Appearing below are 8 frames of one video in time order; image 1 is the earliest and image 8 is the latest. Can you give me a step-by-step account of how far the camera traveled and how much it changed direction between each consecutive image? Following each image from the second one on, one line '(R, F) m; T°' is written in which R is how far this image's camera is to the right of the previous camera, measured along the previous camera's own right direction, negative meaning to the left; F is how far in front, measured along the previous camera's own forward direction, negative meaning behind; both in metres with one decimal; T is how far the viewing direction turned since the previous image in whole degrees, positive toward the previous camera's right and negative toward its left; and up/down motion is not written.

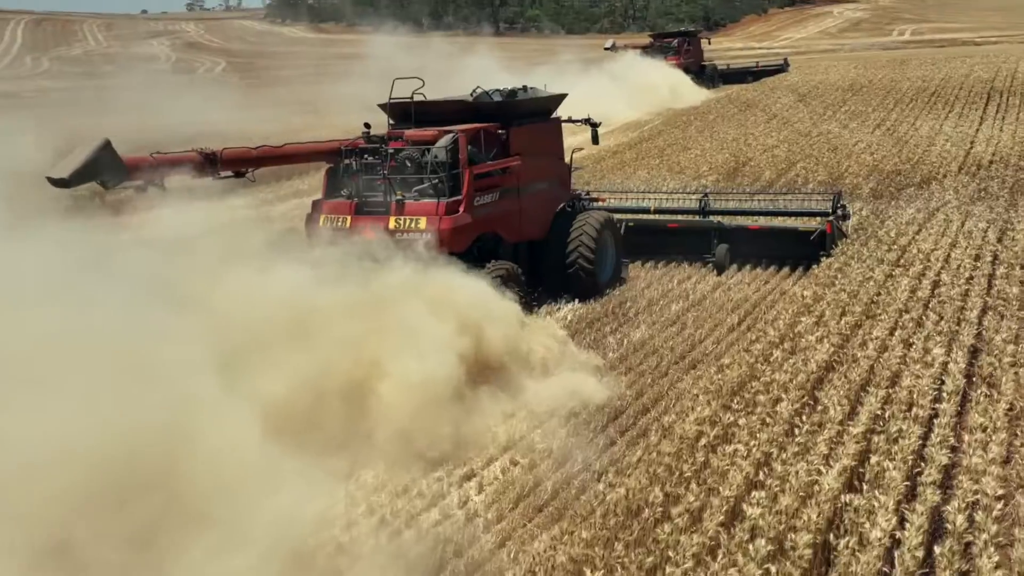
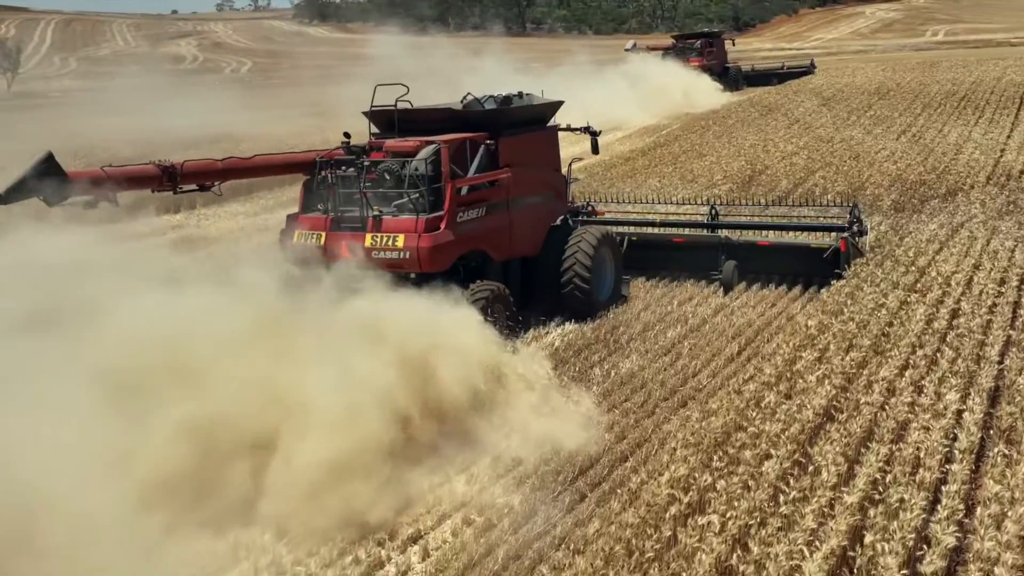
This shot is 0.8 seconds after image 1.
(+0.3, +0.6) m; -2°
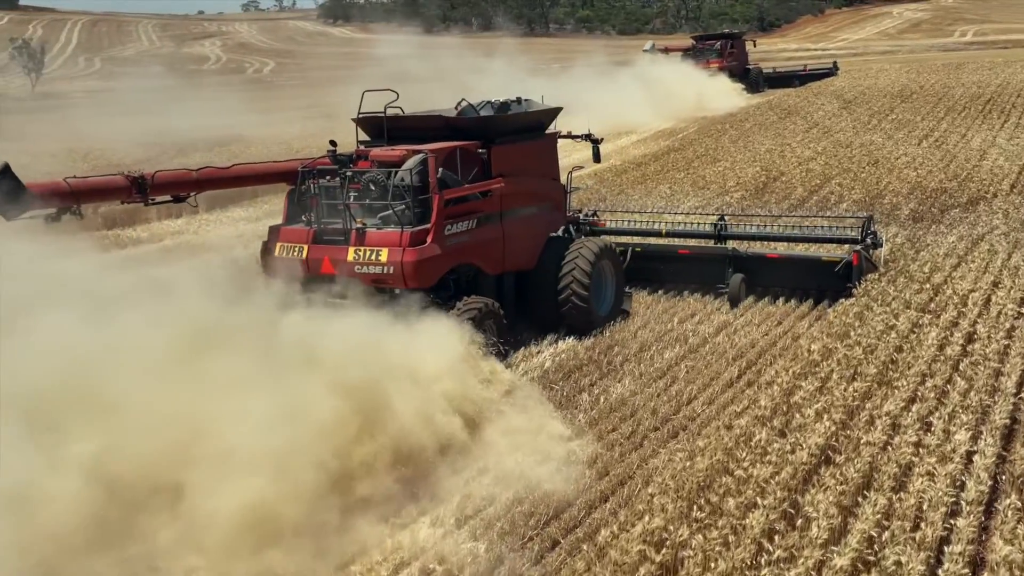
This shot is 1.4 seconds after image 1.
(+0.2, +0.4) m; -1°
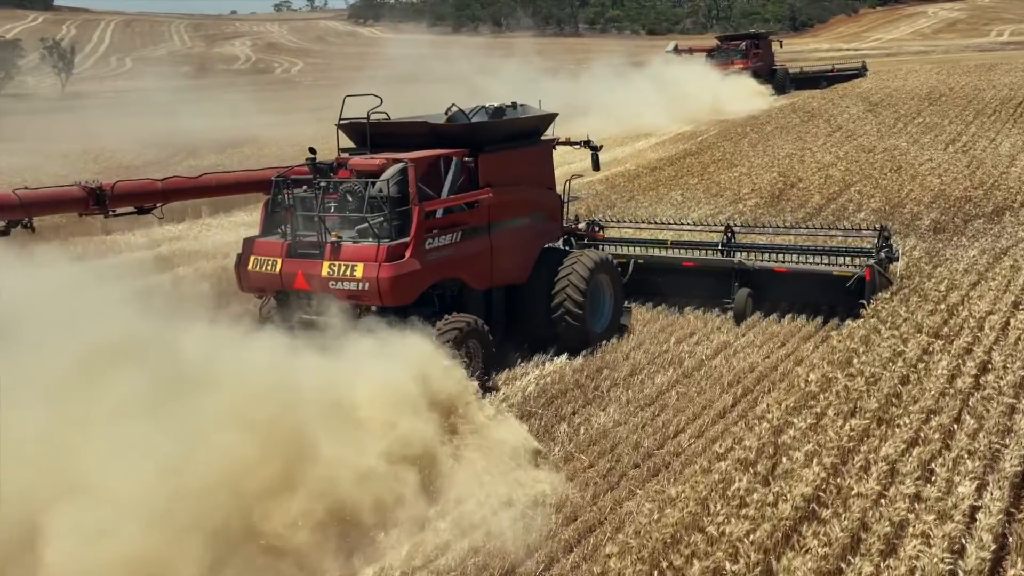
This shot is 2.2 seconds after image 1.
(+0.3, +0.5) m; -2°
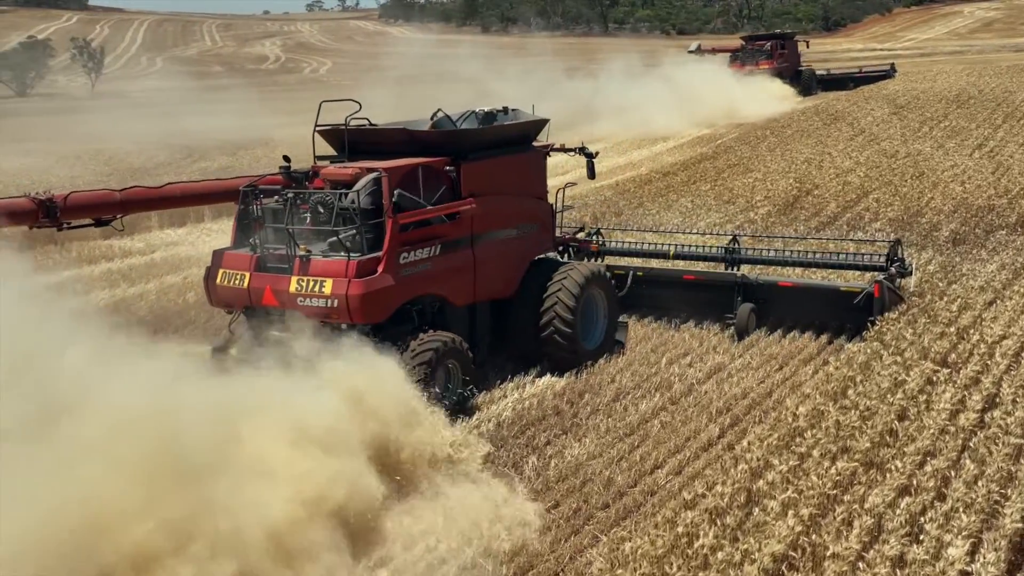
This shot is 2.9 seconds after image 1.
(+0.3, +0.4) m; -2°
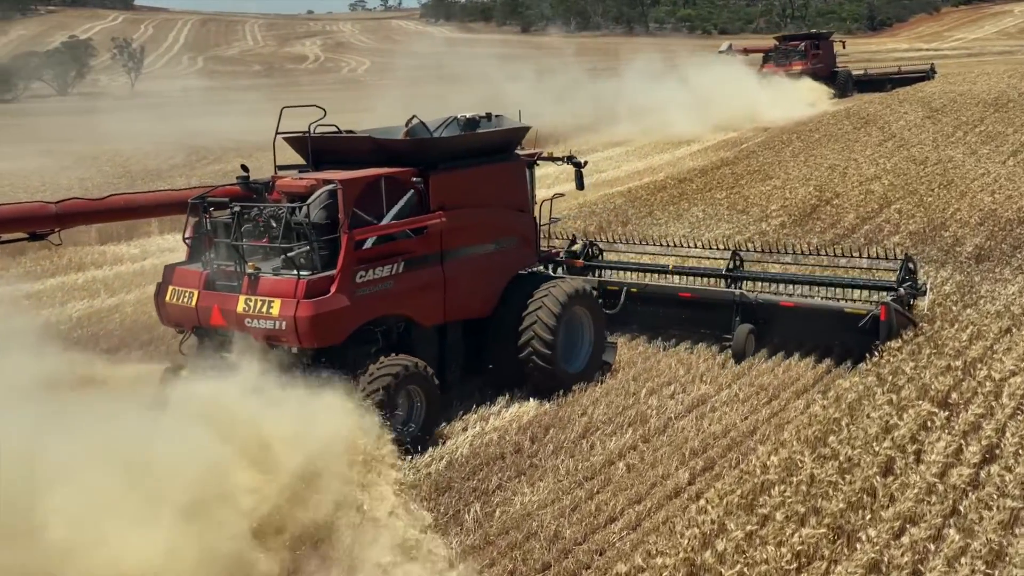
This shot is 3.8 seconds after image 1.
(+0.5, +0.5) m; -2°
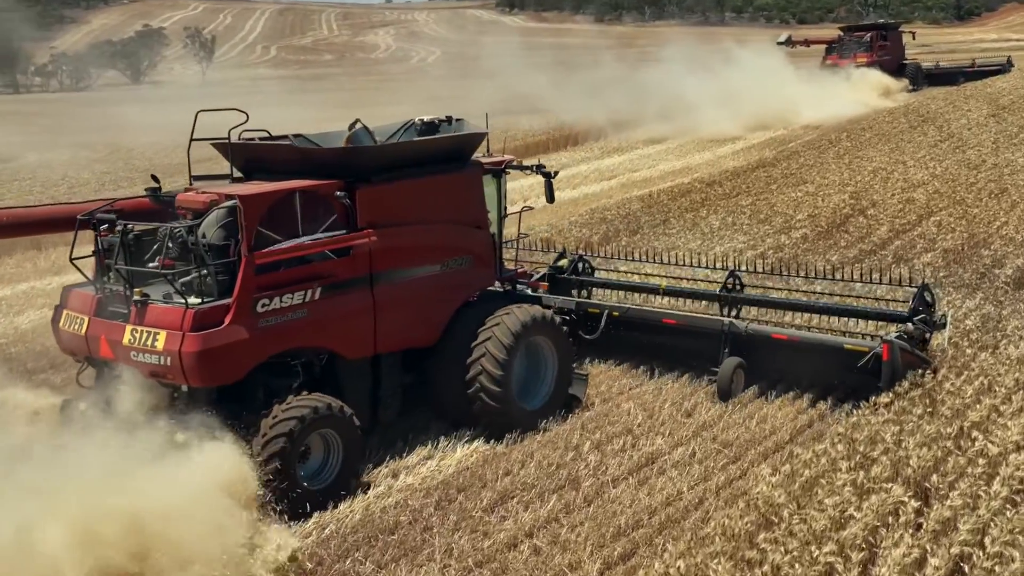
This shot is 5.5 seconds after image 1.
(+0.8, +0.9) m; -4°
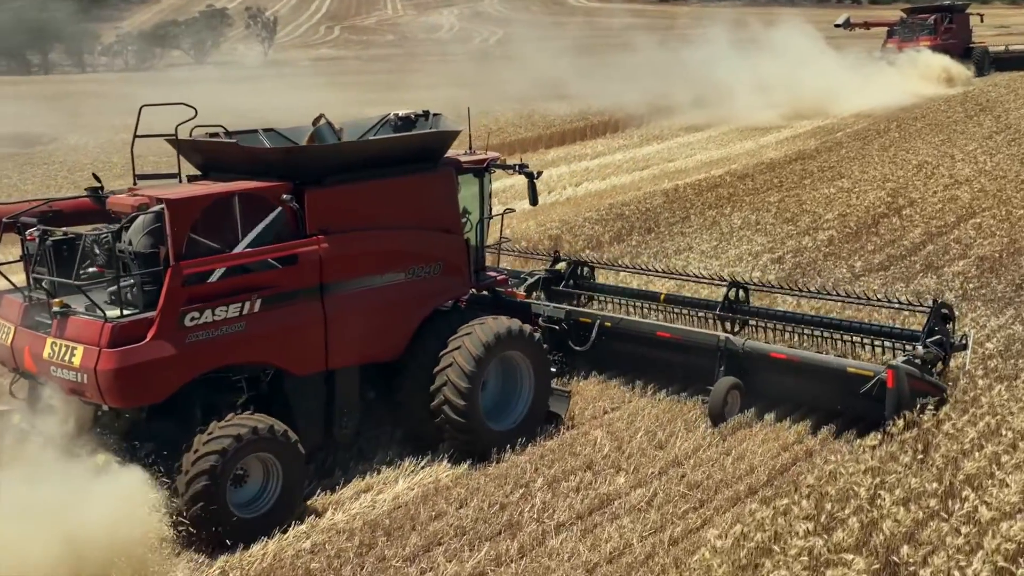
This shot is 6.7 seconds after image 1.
(+0.5, +0.6) m; -3°
